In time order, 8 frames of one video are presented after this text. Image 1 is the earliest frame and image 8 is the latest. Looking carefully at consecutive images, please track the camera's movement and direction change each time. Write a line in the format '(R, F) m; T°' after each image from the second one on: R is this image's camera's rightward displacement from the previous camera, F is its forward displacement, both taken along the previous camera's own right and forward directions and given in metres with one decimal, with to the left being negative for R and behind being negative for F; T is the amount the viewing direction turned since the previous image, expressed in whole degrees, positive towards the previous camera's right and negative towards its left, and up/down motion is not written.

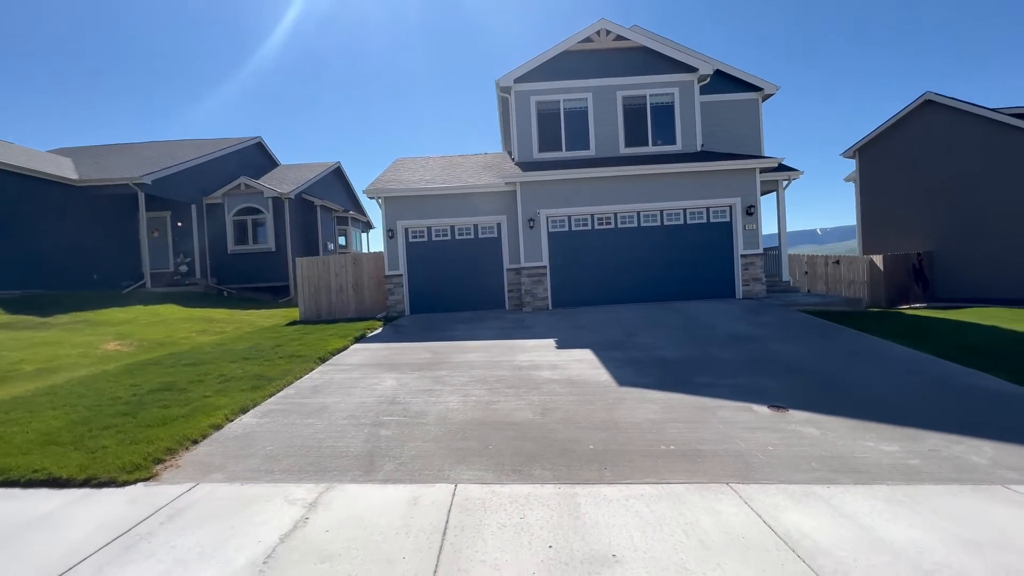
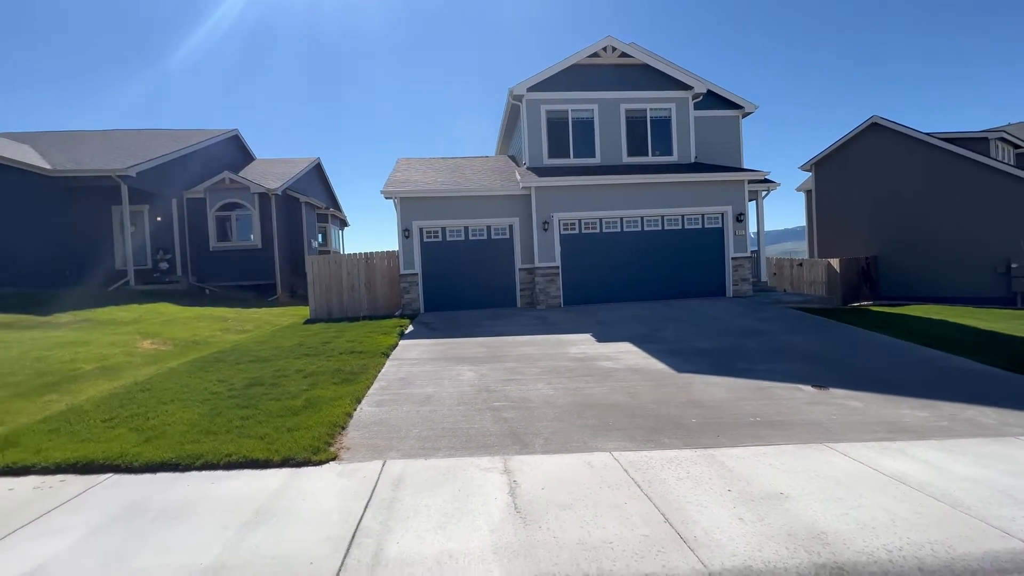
(-2.0, -0.6) m; +6°
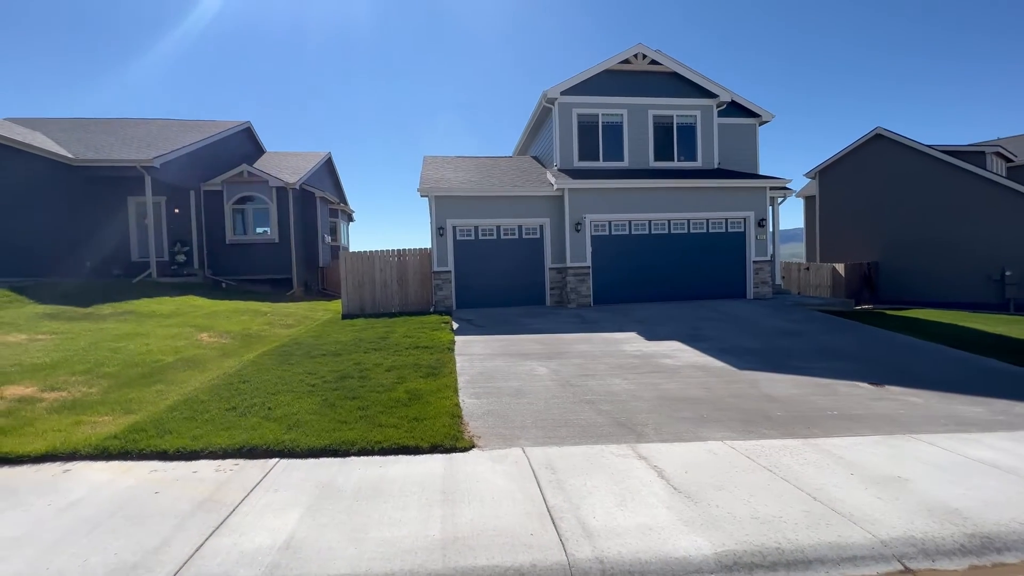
(-1.6, -0.3) m; +2°
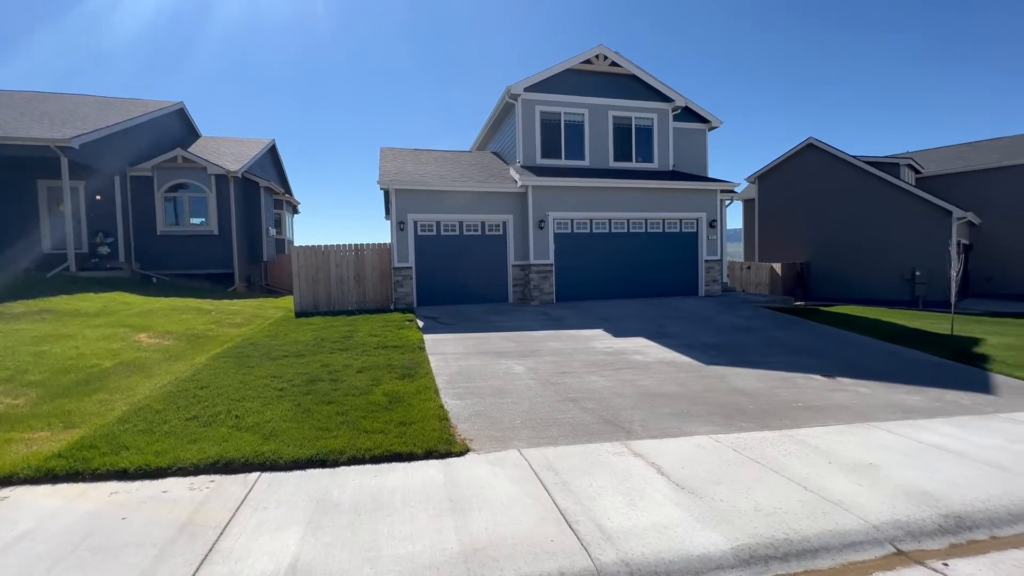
(-0.5, +0.1) m; +7°
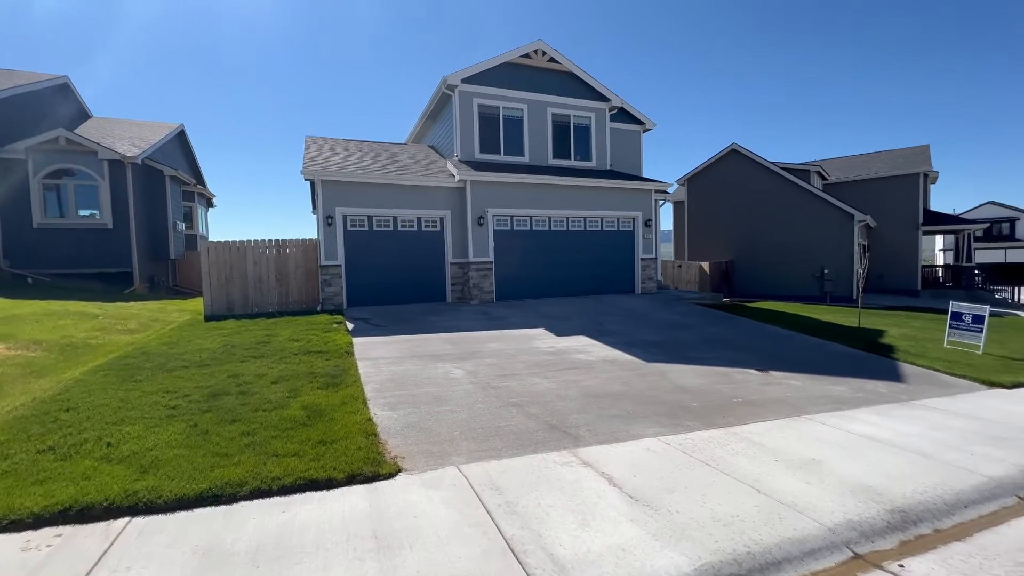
(0.0, +0.5) m; +8°
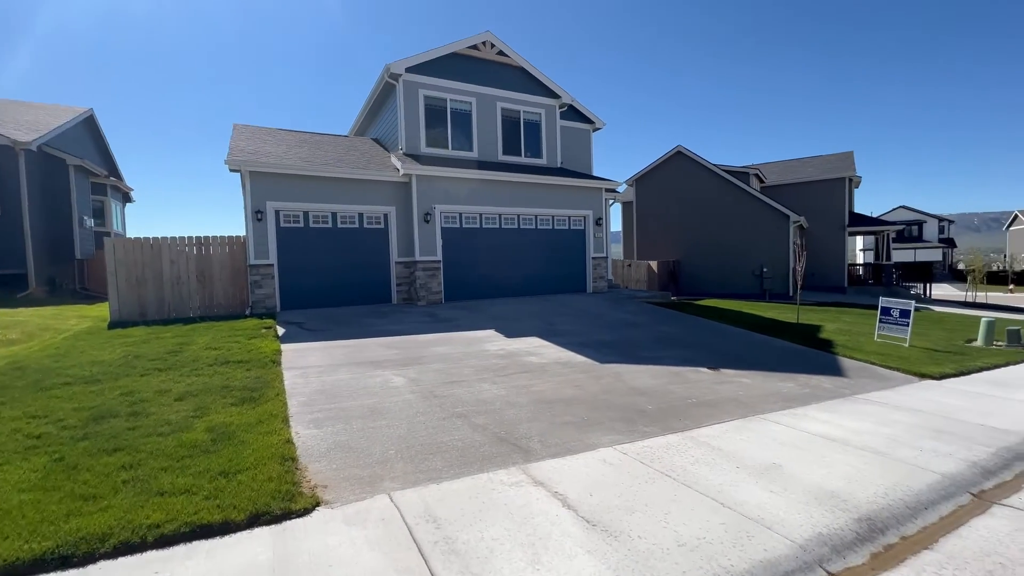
(+0.1, +0.5) m; +6°
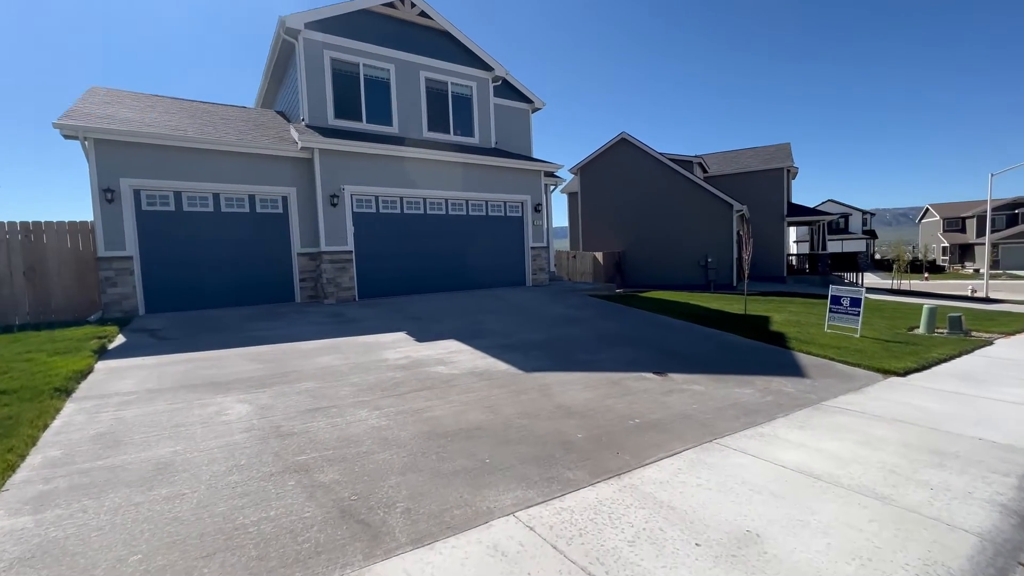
(+0.7, +1.6) m; +6°
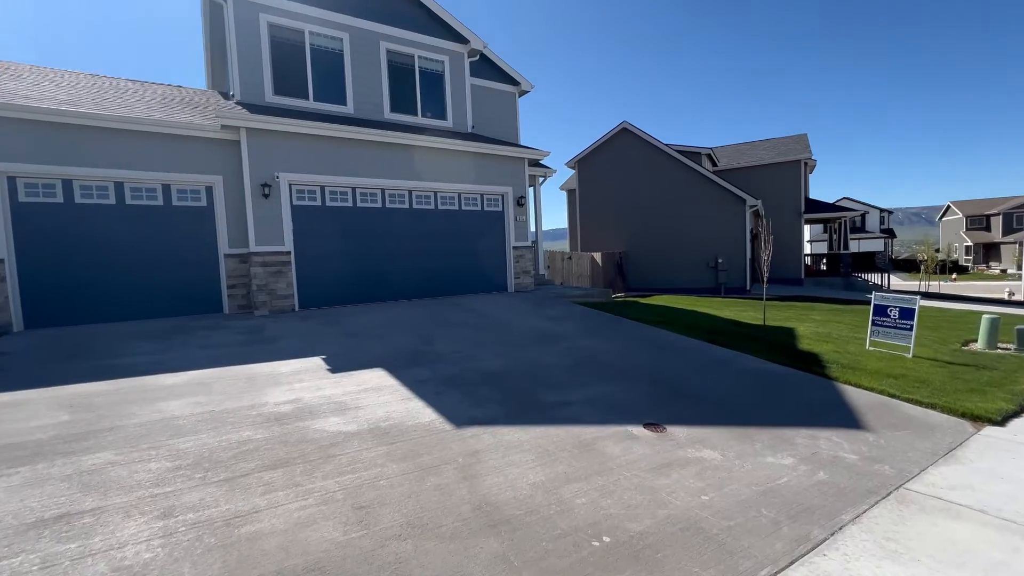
(+0.8, +2.1) m; -1°
